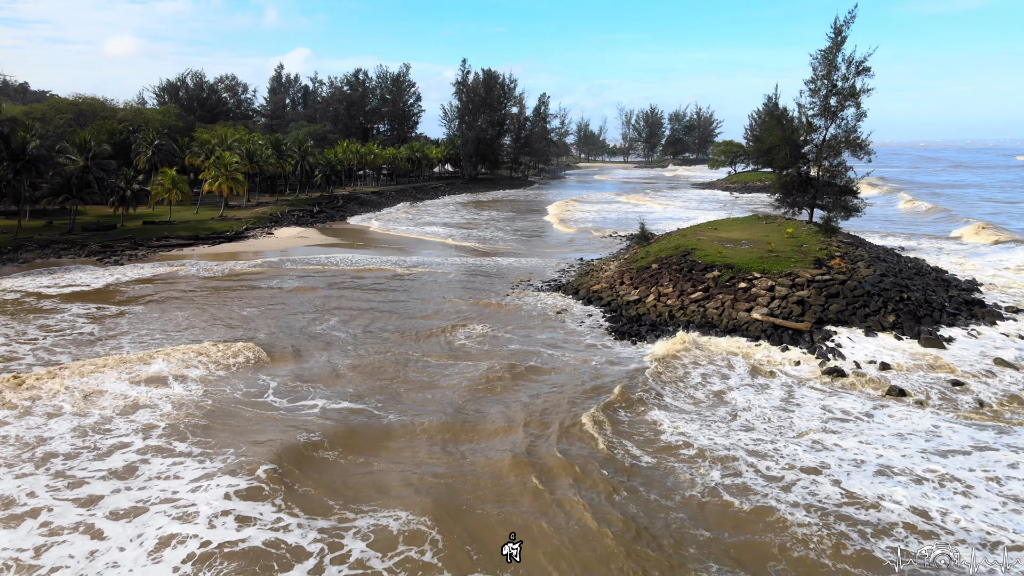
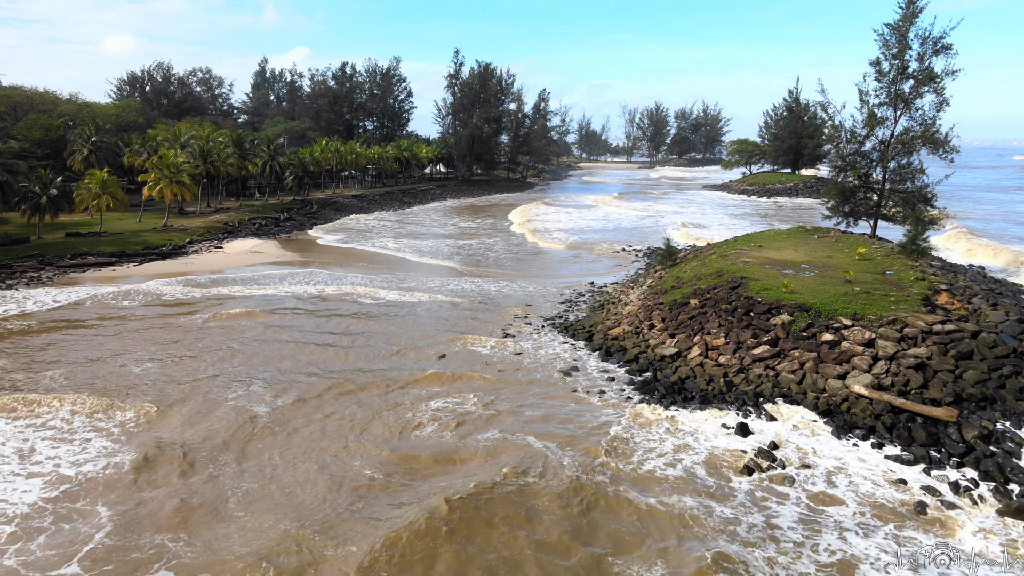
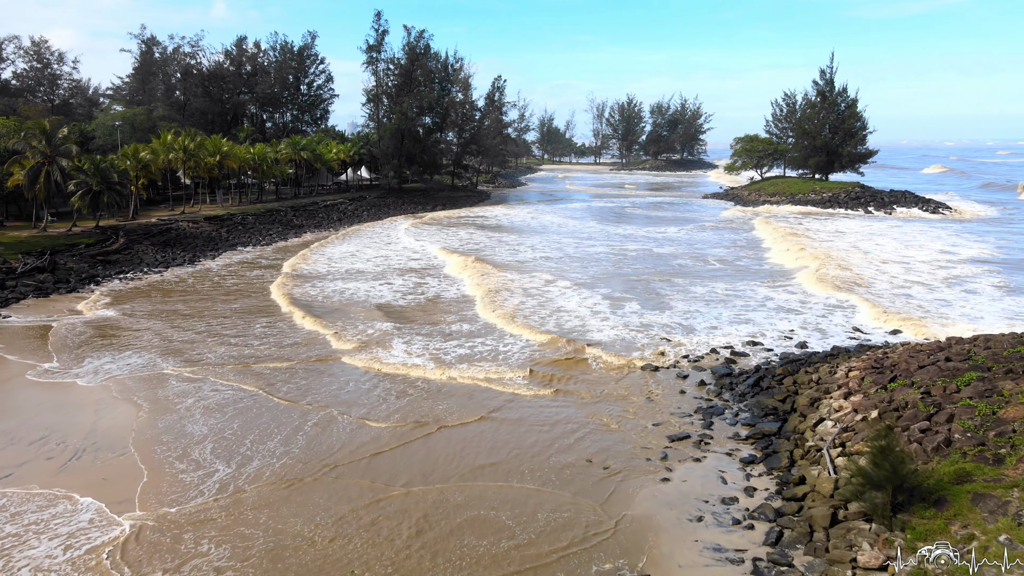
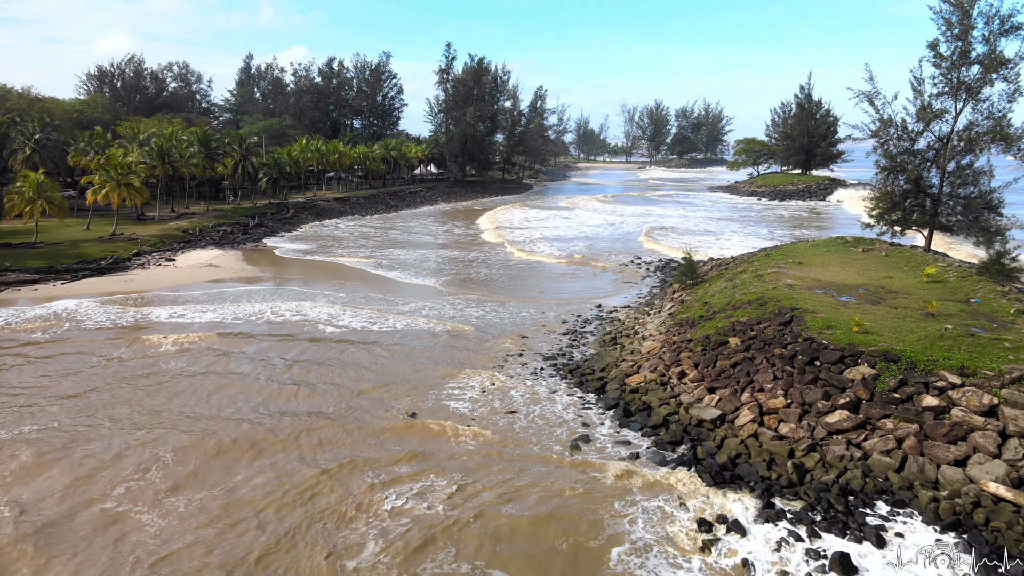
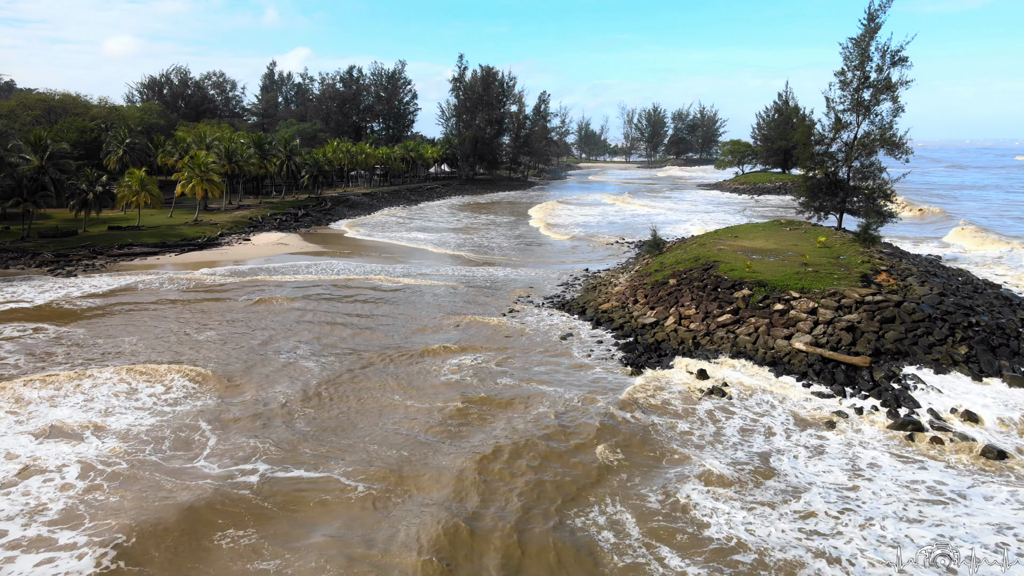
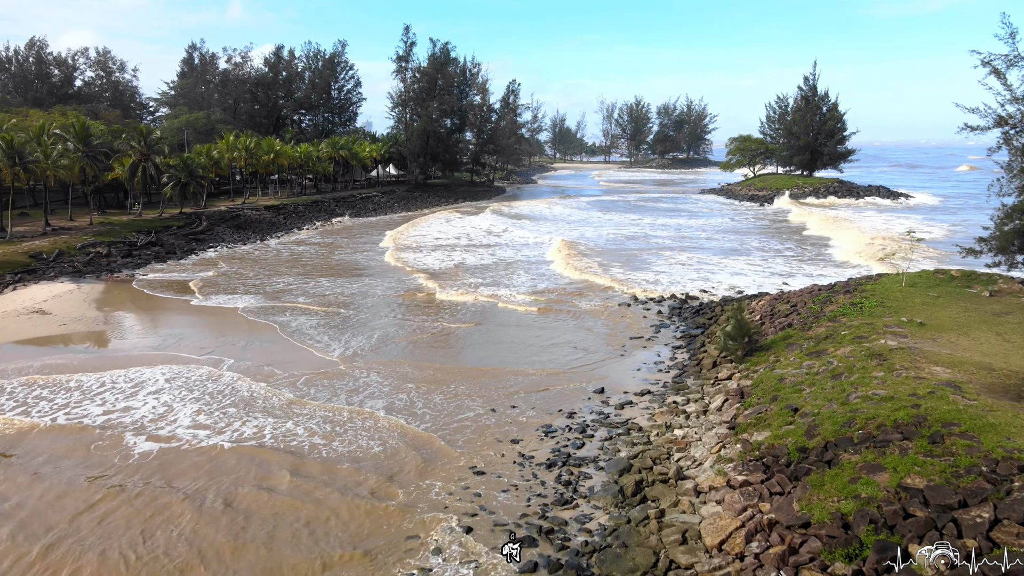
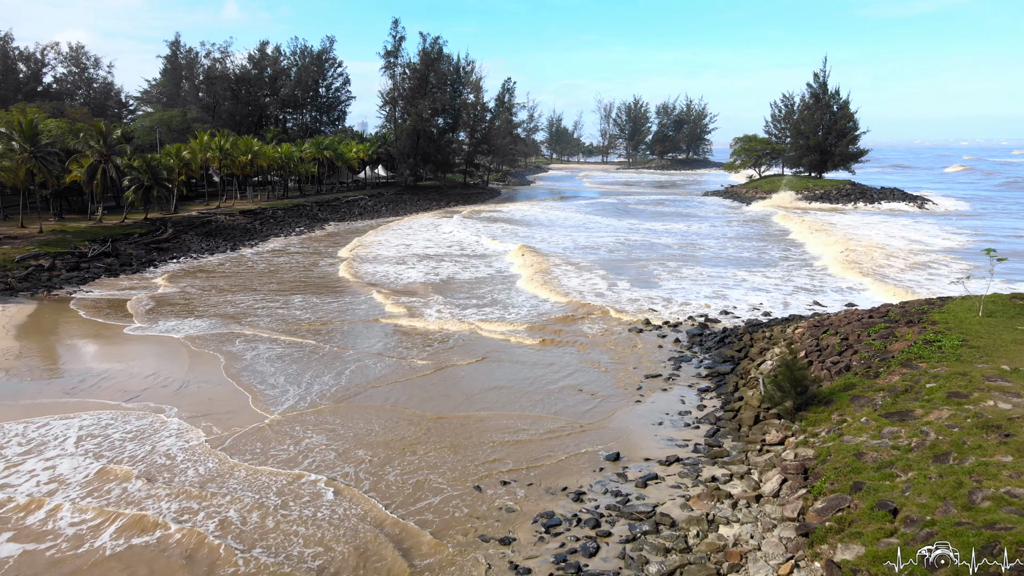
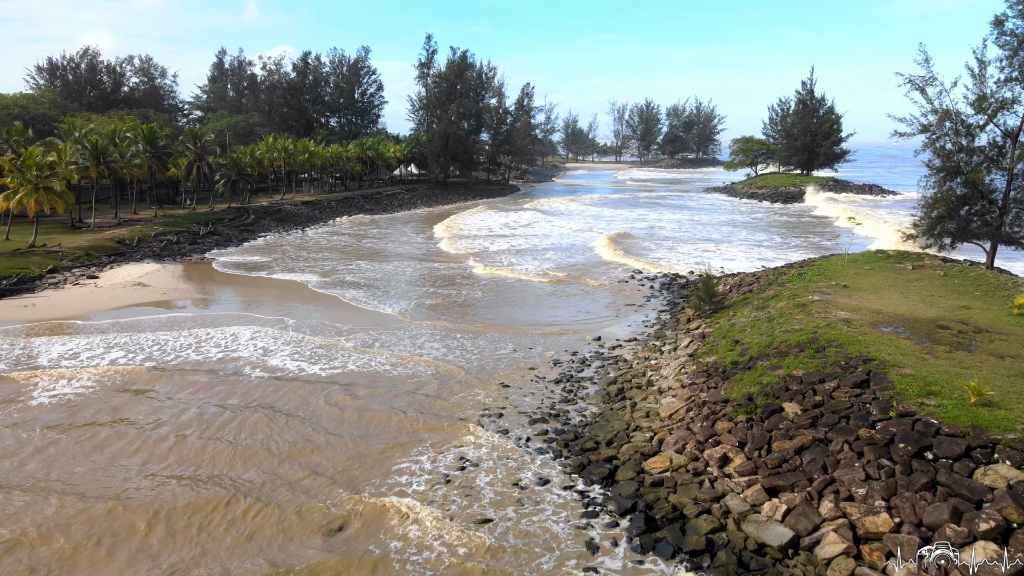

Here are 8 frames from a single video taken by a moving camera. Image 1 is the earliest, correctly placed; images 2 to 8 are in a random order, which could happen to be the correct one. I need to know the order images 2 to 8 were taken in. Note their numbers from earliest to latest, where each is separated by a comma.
5, 2, 4, 8, 6, 7, 3
